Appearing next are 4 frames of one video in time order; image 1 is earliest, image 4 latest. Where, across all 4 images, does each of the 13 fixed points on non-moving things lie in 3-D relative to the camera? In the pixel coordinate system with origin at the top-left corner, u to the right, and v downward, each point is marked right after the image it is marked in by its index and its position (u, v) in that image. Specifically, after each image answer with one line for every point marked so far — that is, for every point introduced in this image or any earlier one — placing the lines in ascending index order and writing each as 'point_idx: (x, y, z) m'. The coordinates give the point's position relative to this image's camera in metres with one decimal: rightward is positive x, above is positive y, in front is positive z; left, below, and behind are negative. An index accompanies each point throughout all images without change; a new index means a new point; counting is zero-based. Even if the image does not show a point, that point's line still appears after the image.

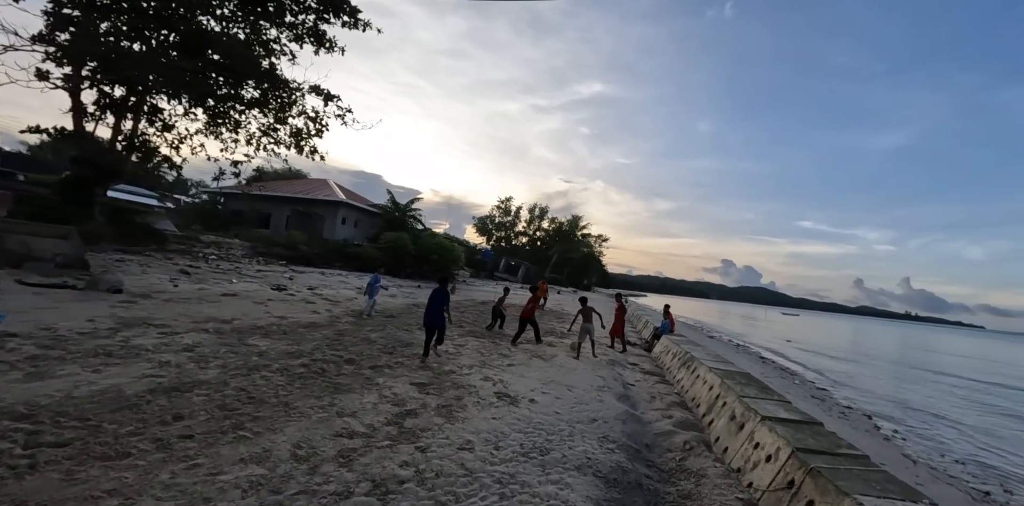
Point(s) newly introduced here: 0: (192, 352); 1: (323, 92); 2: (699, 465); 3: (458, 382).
0: (-5.5, -1.7, +7.0) m
1: (-7.2, +6.2, +15.7) m
2: (+2.2, -2.4, +4.7) m
3: (-0.8, -2.0, +6.4) m
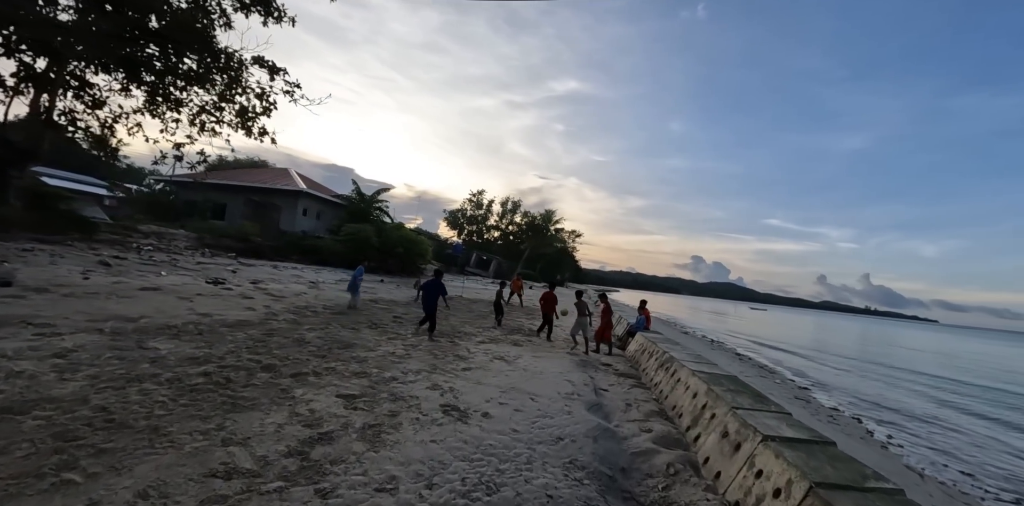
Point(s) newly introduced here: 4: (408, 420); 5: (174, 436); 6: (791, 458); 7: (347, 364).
0: (-6.1, -1.4, +5.6) m
1: (-8.4, +6.5, +14.1) m
2: (+1.6, -2.2, +3.8) m
3: (-1.5, -1.8, +5.3) m
4: (-1.1, -1.8, +4.5) m
5: (-3.2, -1.7, +3.8) m
6: (+2.3, -1.7, +3.4) m
7: (-2.5, -1.7, +6.3) m
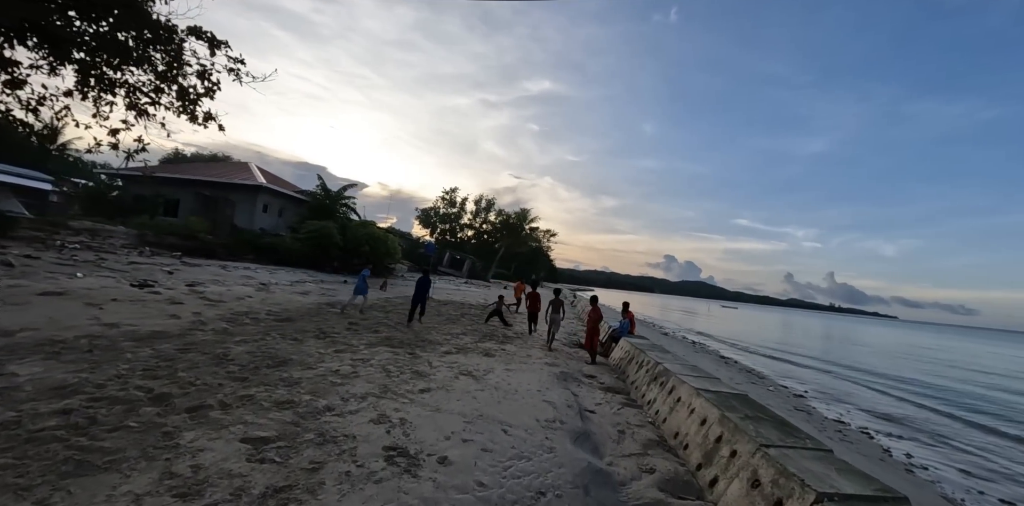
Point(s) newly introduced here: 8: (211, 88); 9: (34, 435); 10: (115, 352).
0: (-6.5, -1.4, +4.1) m
1: (-9.2, +6.6, +12.5) m
2: (+1.4, -2.2, +2.8) m
3: (-1.8, -1.7, +4.0) m
4: (-1.4, -1.8, +3.3) m
5: (-3.4, -1.6, +2.5) m
6: (+2.1, -1.7, +2.4) m
7: (-2.9, -1.6, +5.0) m
8: (-10.2, +5.7, +13.8) m
9: (-4.1, -1.6, +3.6) m
10: (-5.8, -1.4, +6.0) m
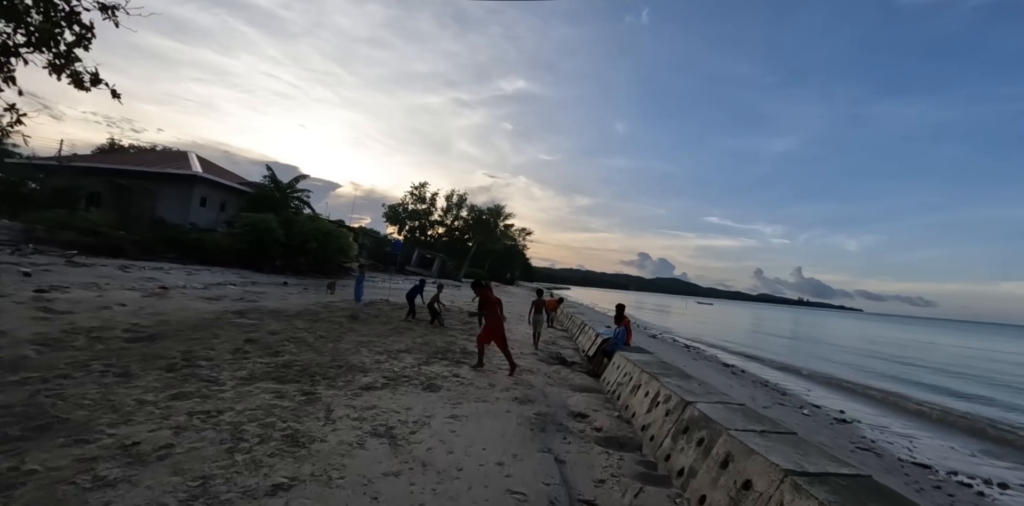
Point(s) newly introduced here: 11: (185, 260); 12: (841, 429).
0: (-6.9, -1.3, +1.3) m
1: (-10.2, +6.7, +9.4) m
2: (+1.1, -2.0, +0.4) m
3: (-2.2, -1.6, +1.5) m
4: (-1.7, -1.6, +0.7) m
5: (-3.7, -1.5, -0.2) m
6: (+1.8, -1.4, +0.1) m
7: (-3.3, -1.5, +2.3) m
8: (-11.2, +5.8, +10.6) m
9: (-4.4, -1.4, +0.8) m
10: (-6.3, -1.3, +3.2) m
11: (-15.1, -0.3, +18.8) m
12: (+5.5, -2.9, +6.9) m
